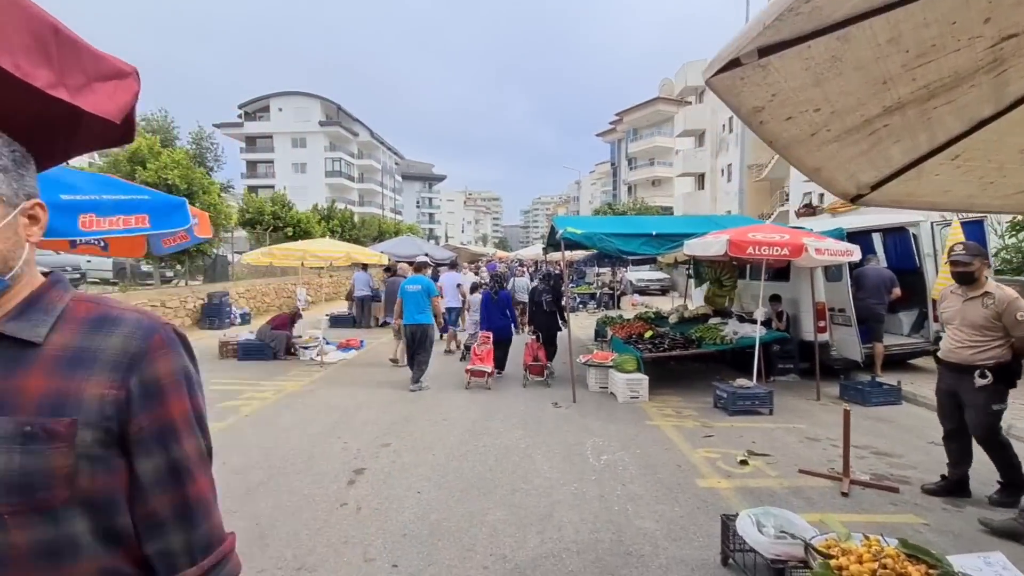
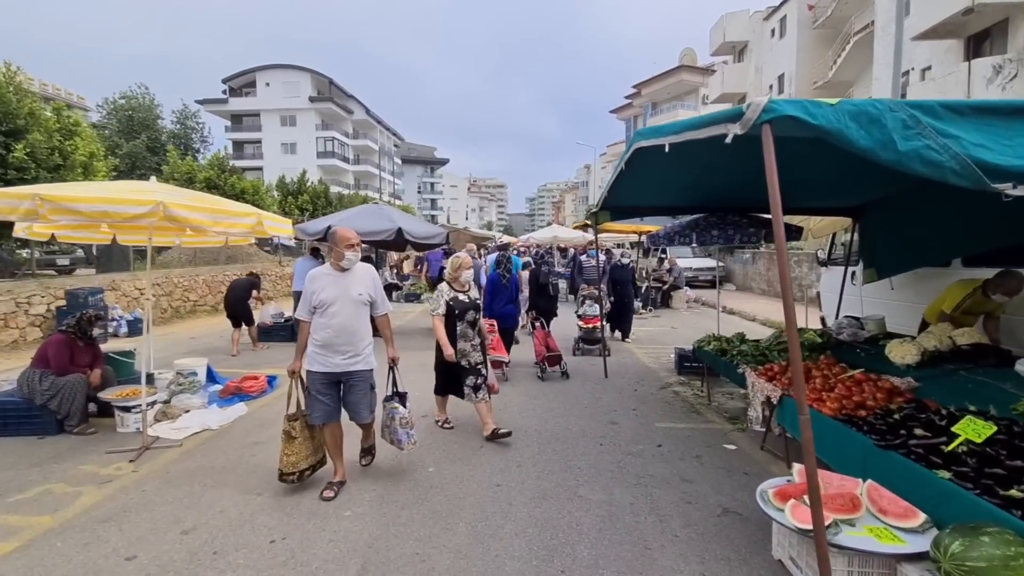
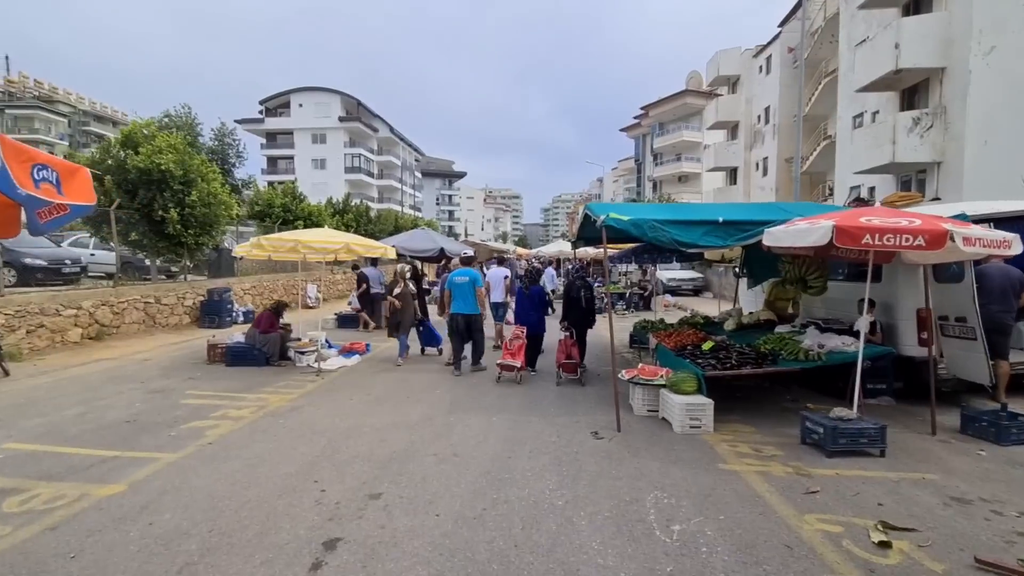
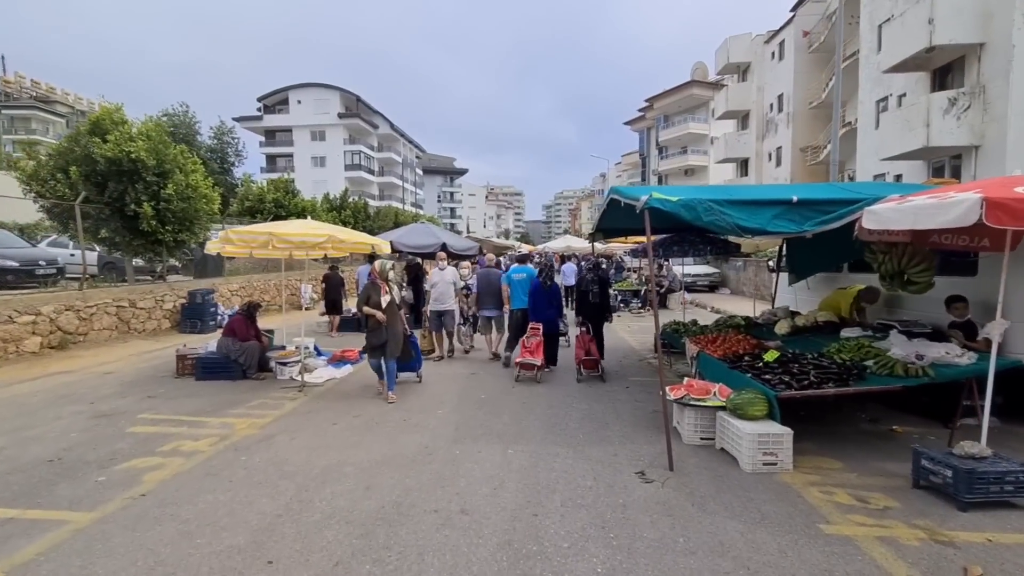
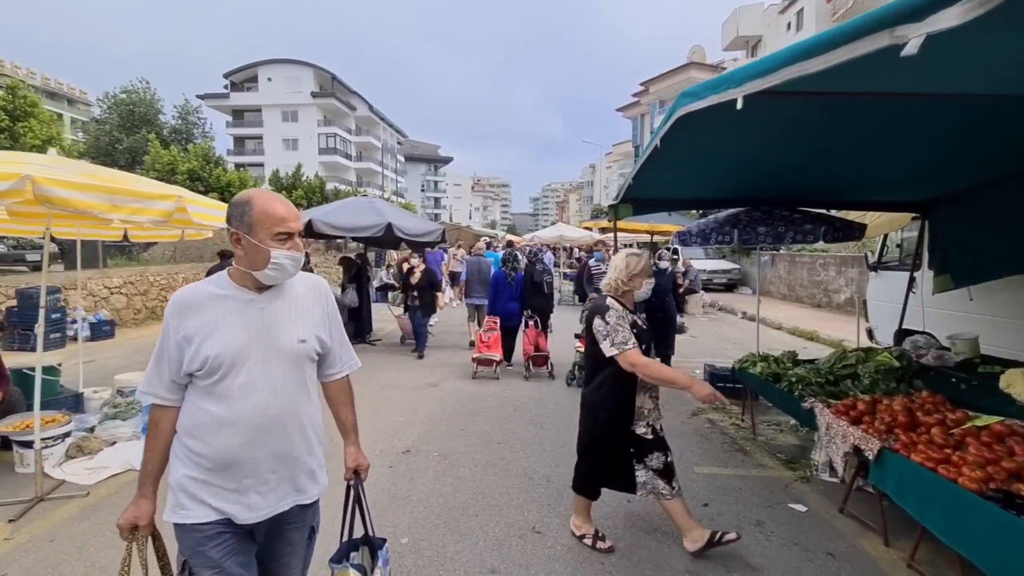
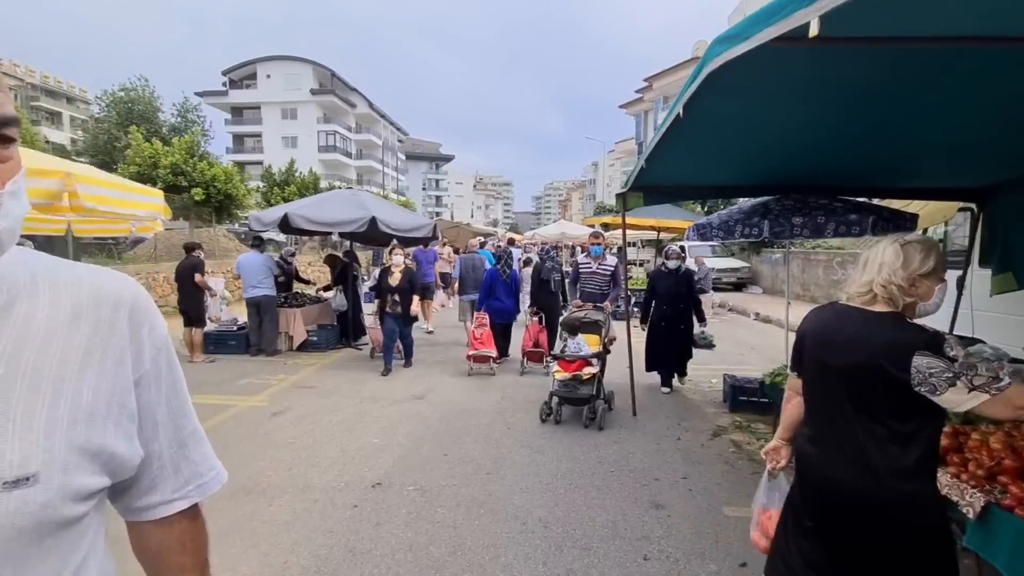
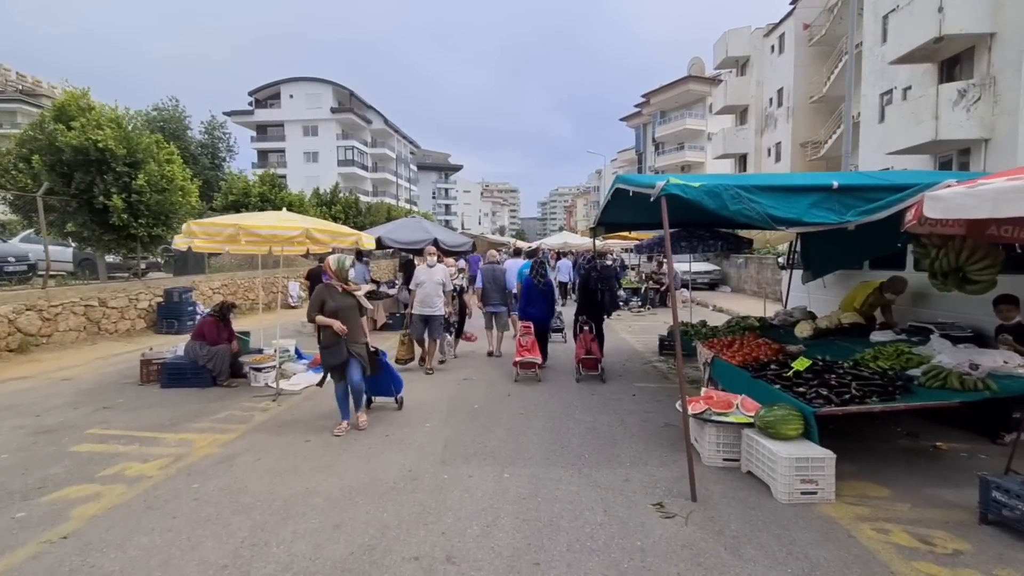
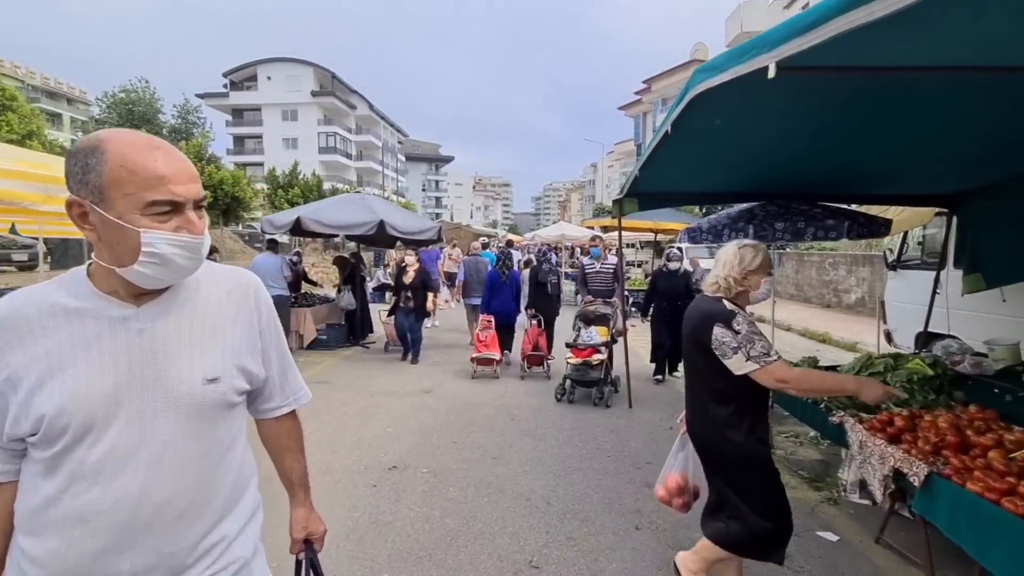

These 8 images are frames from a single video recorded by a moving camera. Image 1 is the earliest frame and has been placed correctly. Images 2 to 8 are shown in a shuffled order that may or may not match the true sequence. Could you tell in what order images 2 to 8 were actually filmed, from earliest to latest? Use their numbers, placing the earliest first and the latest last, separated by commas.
3, 4, 7, 2, 5, 8, 6
